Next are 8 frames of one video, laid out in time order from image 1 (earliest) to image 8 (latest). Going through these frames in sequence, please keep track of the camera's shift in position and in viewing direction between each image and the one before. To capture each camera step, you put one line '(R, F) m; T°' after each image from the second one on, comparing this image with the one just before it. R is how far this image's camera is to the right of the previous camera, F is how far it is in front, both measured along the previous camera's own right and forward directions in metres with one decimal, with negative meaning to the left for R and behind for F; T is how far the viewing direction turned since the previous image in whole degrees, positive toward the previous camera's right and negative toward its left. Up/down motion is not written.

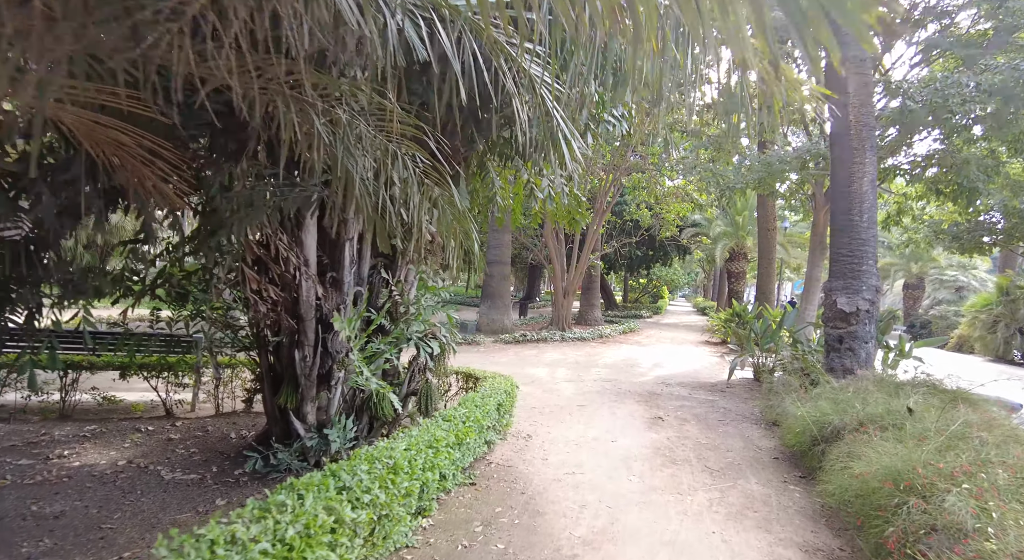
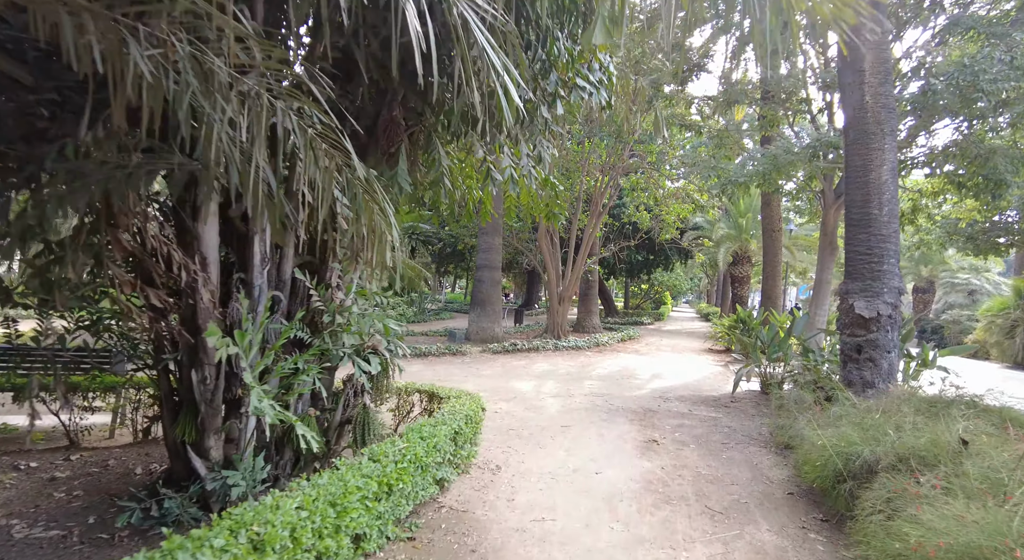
(+0.3, +0.7) m; 0°
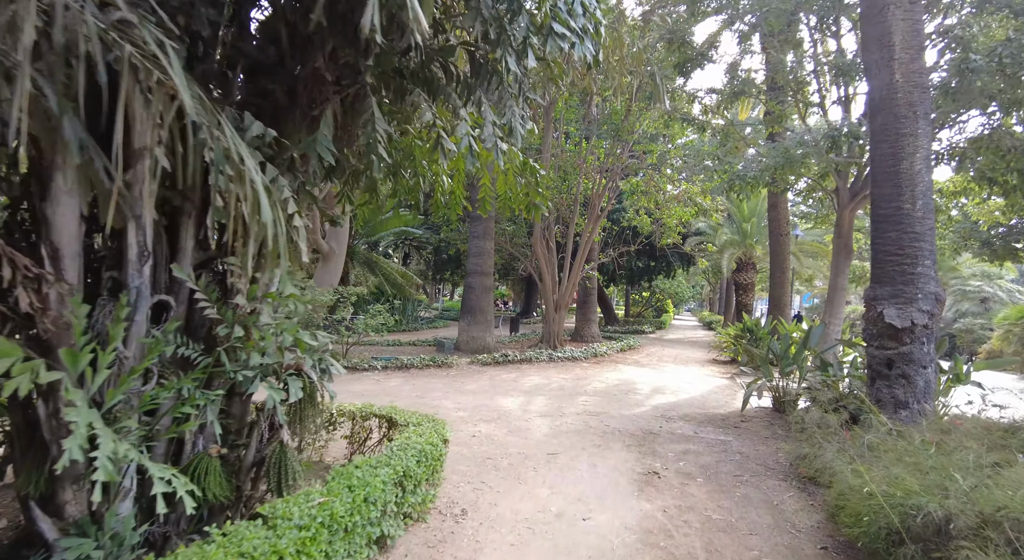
(+0.2, +0.7) m; 0°
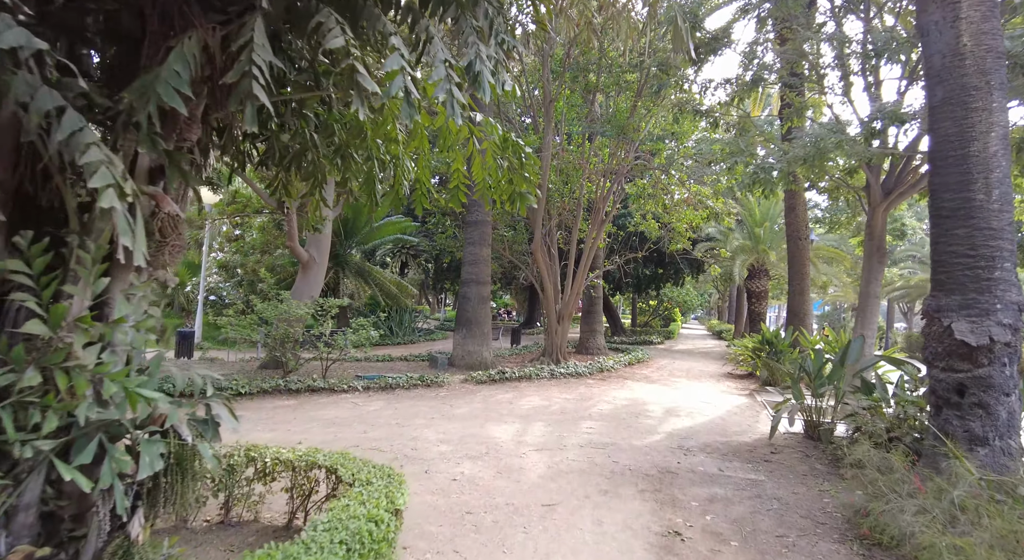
(+0.1, +0.9) m; -1°
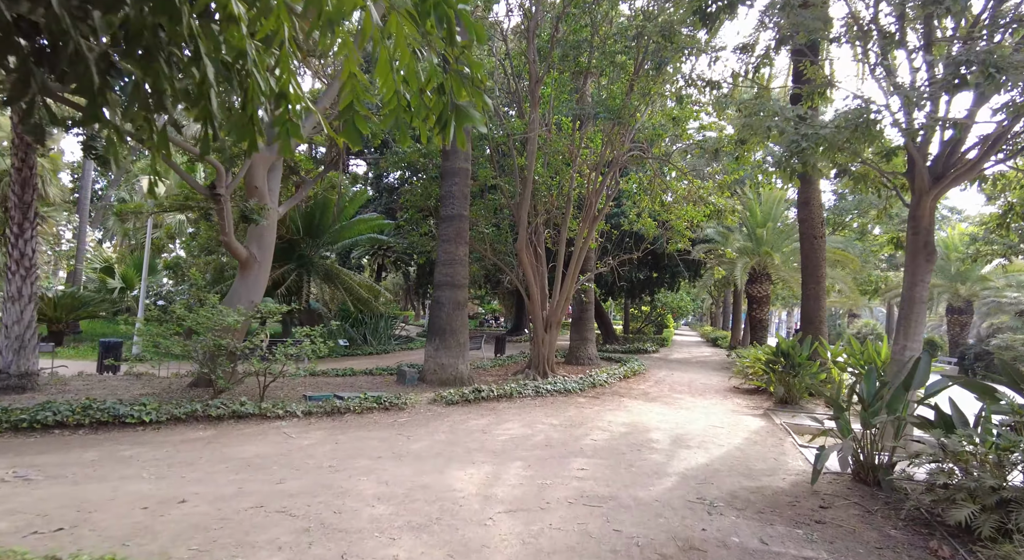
(+0.2, +1.4) m; +1°
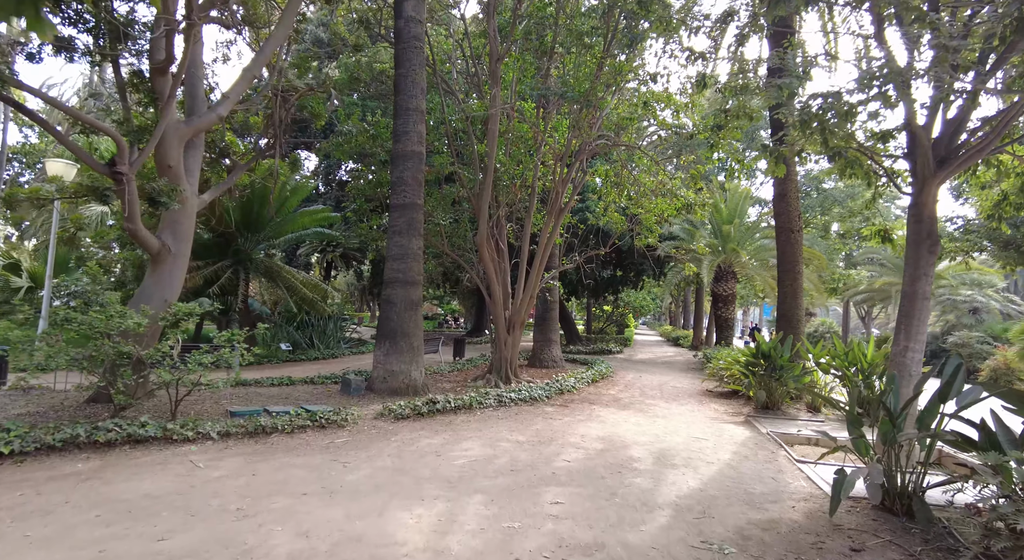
(0.0, +1.0) m; +4°
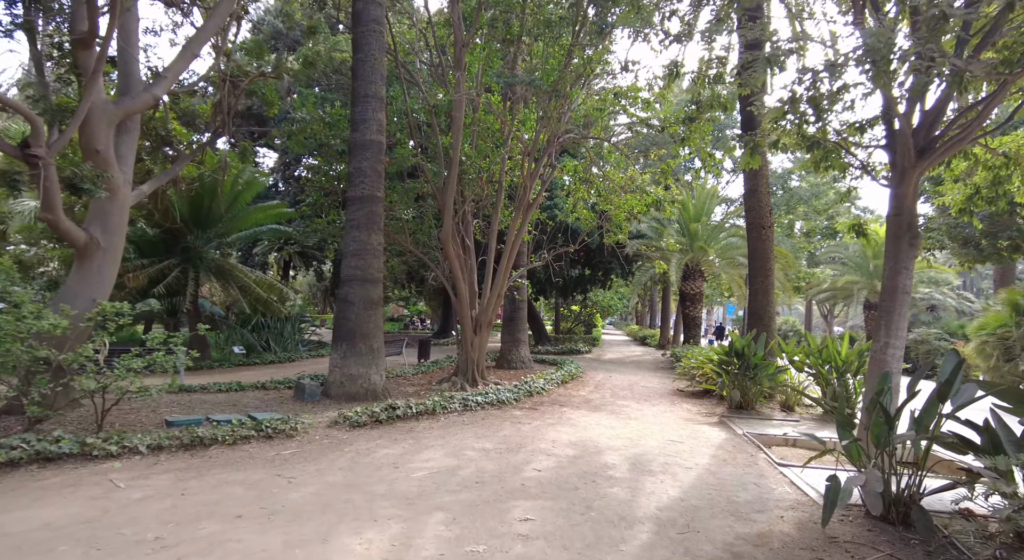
(0.0, +0.4) m; +3°
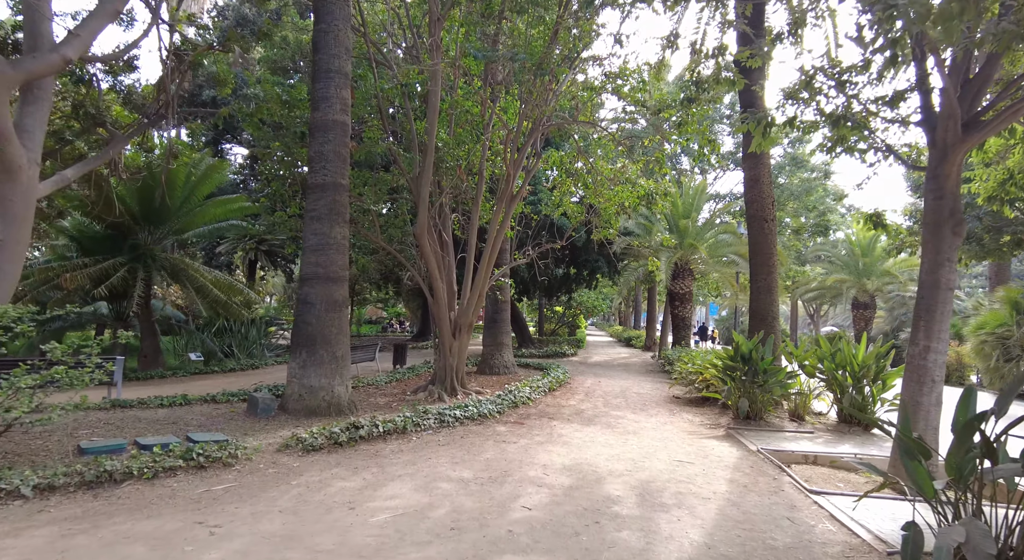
(0.0, +0.9) m; +2°
